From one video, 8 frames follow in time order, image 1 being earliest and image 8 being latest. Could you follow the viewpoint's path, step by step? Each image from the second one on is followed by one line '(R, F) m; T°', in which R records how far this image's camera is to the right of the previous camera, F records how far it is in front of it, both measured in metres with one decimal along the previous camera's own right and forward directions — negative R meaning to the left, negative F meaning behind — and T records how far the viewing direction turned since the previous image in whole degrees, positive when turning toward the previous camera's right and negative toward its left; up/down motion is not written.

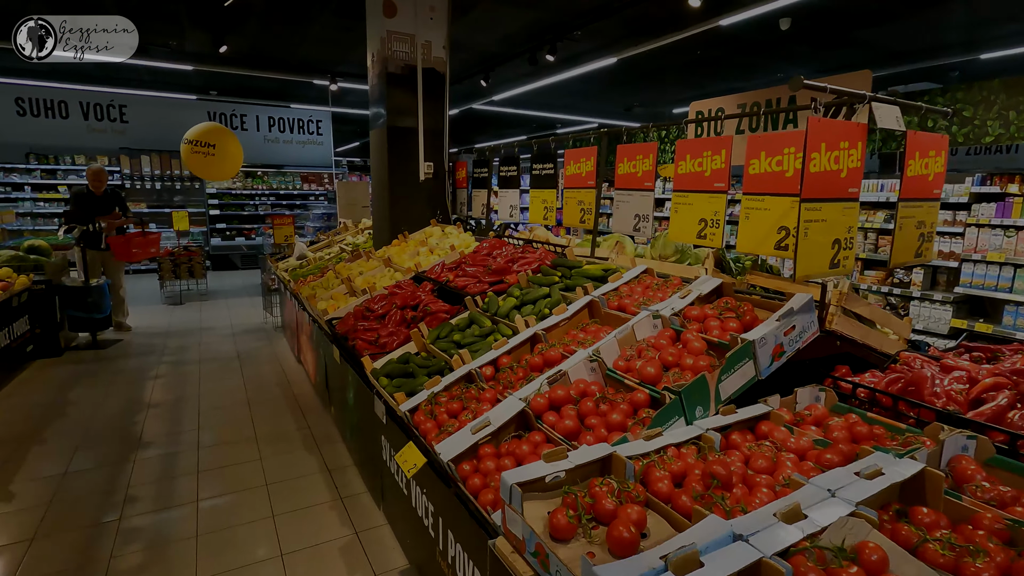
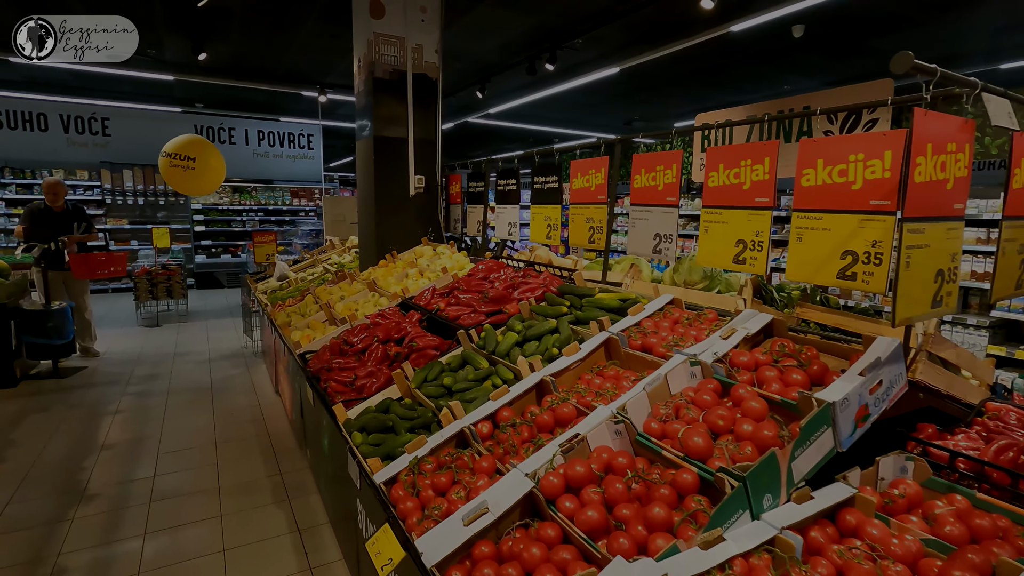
(0.0, +0.5) m; 0°
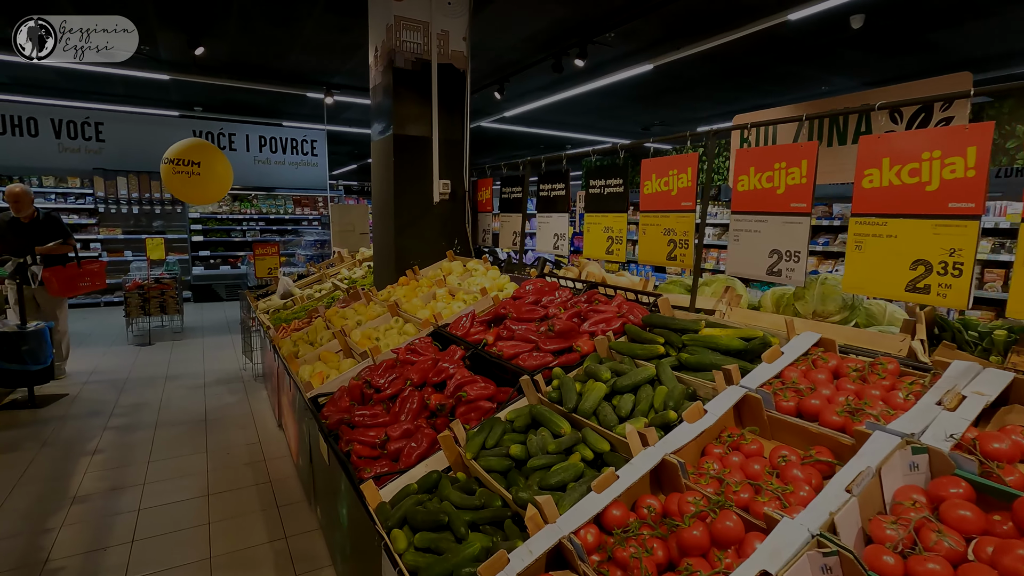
(-0.3, +0.7) m; 0°
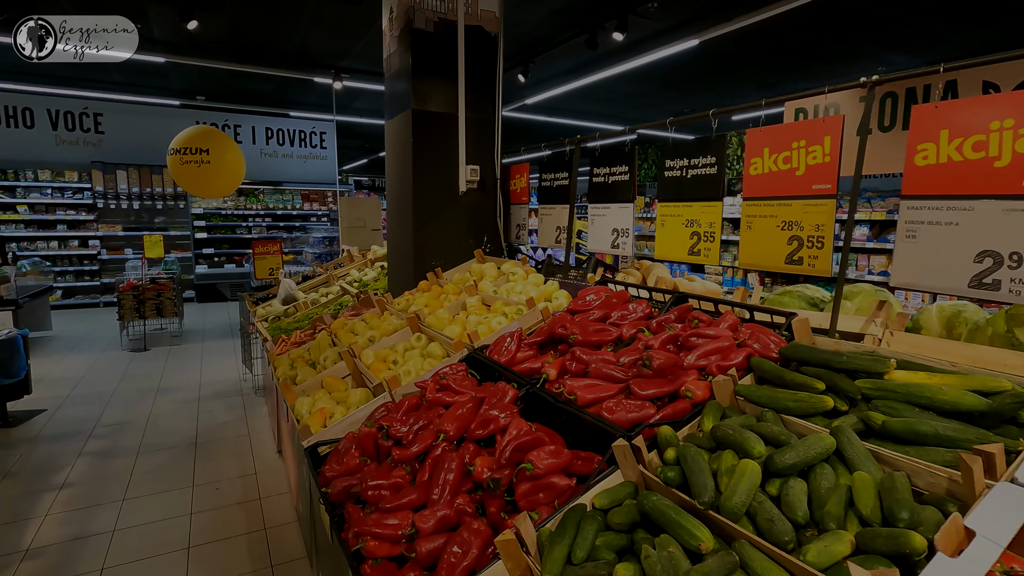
(-0.2, +0.7) m; -1°
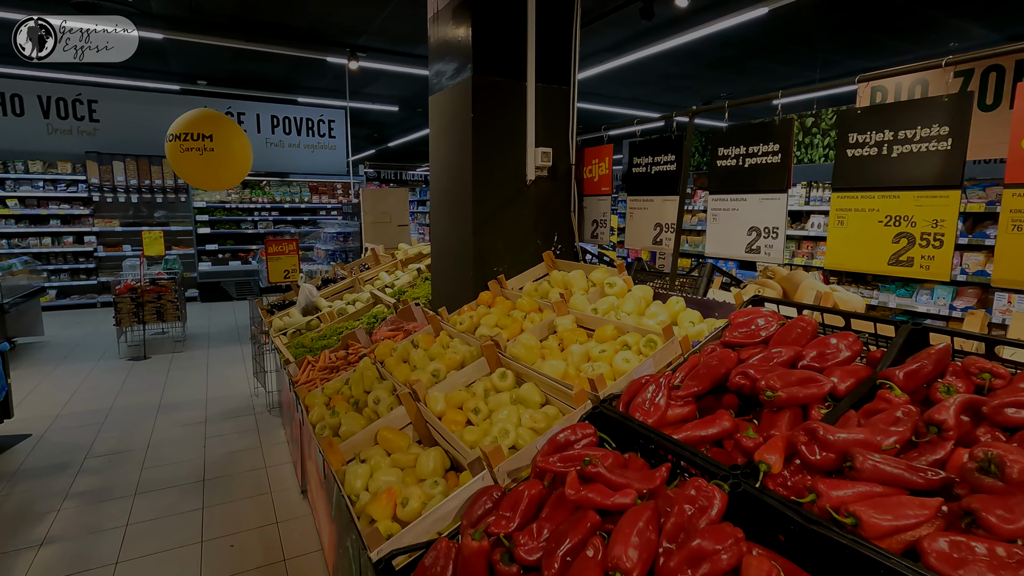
(-0.4, +0.7) m; 0°
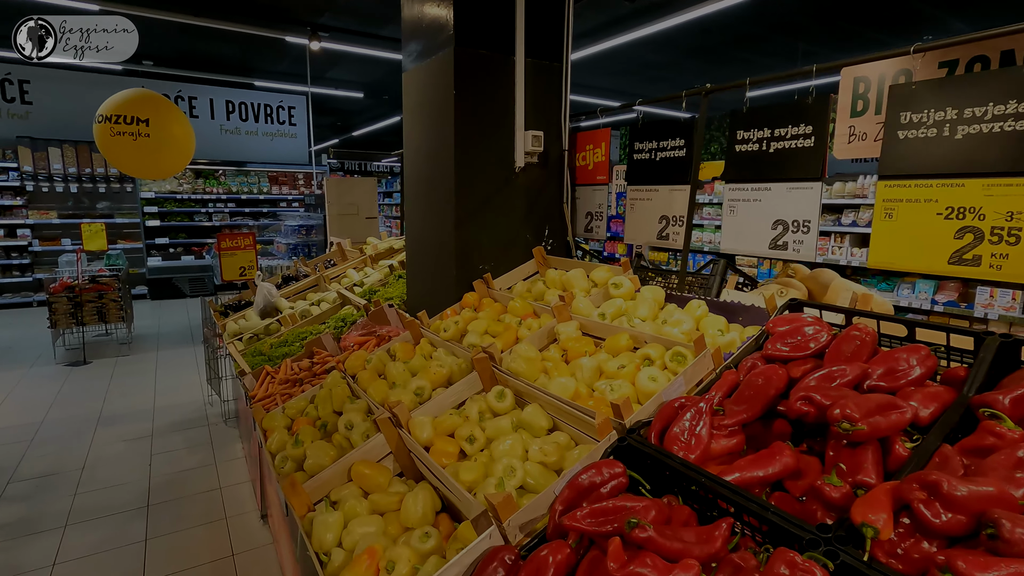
(-0.1, +0.3) m; +4°
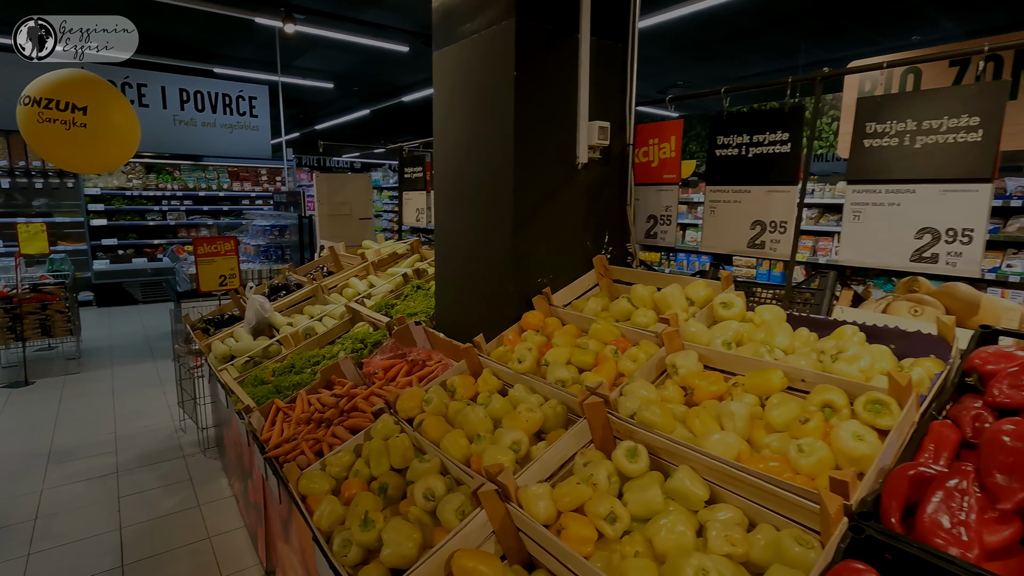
(-0.5, +0.4) m; +4°
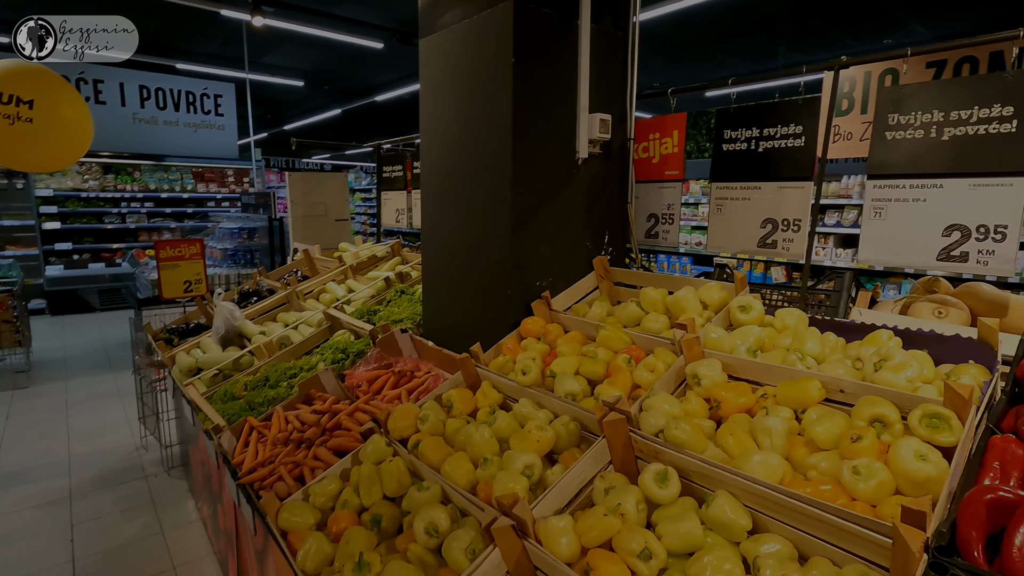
(-0.1, +0.2) m; +3°
